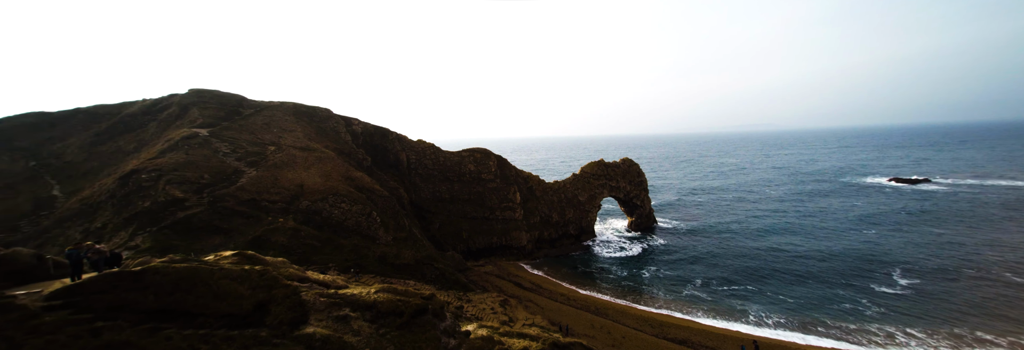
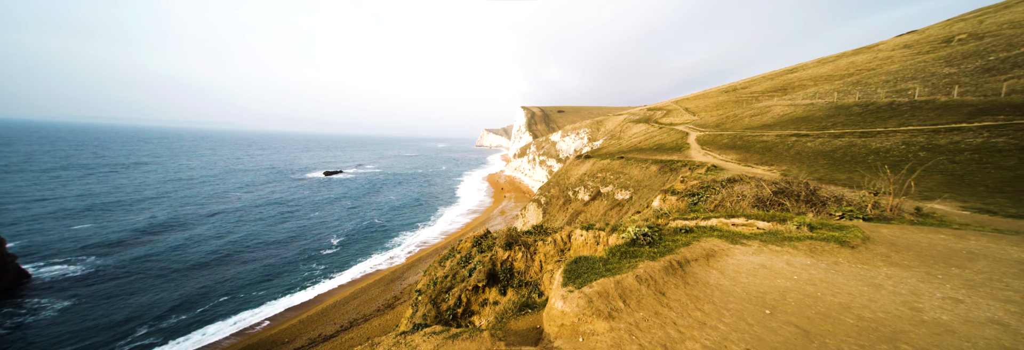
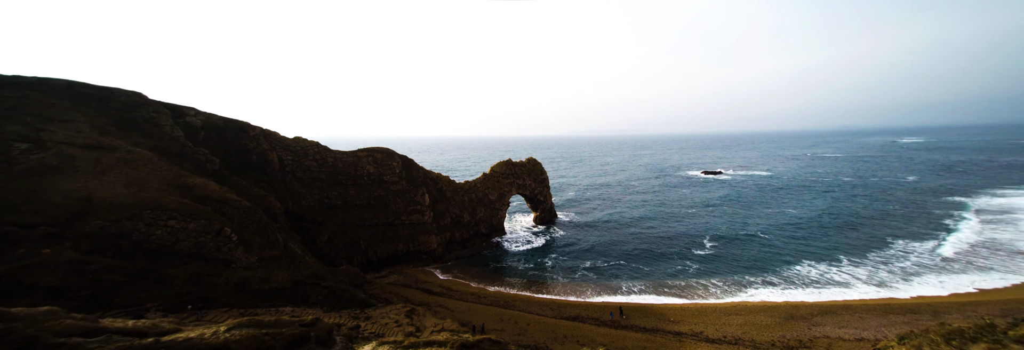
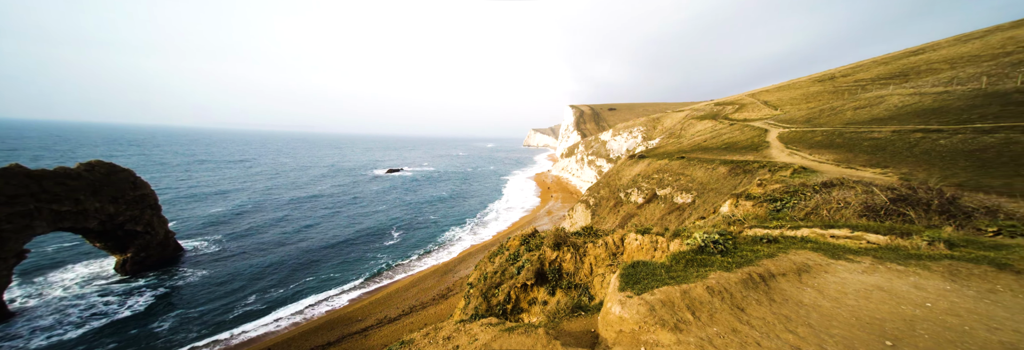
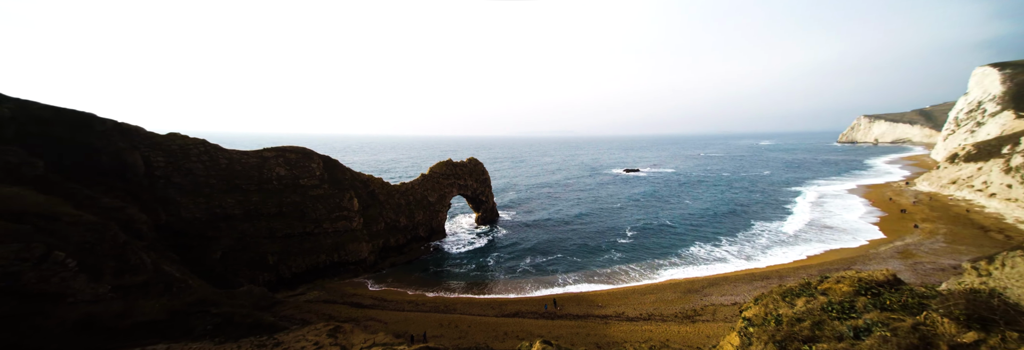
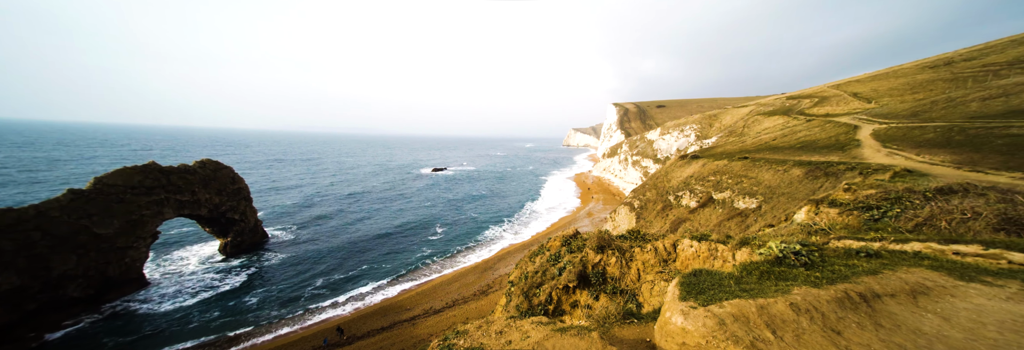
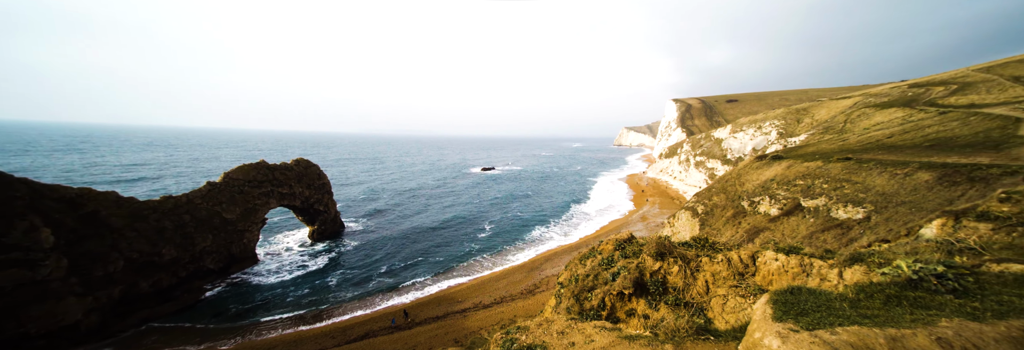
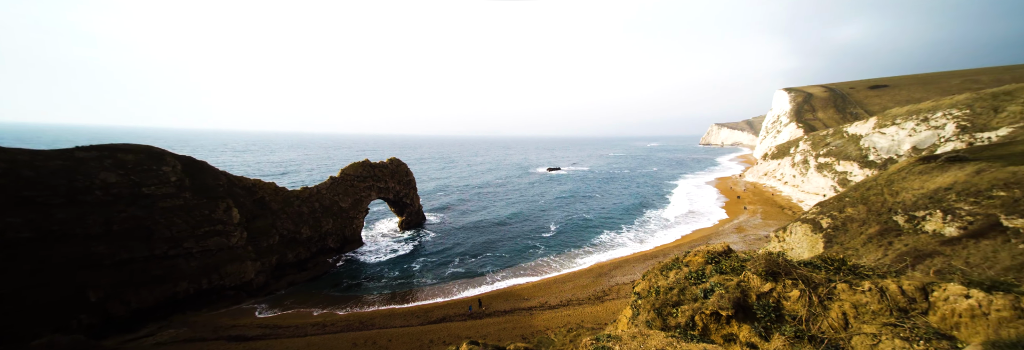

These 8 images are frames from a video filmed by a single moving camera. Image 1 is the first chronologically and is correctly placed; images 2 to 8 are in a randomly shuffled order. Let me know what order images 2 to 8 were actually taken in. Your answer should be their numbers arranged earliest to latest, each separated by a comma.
3, 5, 8, 7, 6, 4, 2
